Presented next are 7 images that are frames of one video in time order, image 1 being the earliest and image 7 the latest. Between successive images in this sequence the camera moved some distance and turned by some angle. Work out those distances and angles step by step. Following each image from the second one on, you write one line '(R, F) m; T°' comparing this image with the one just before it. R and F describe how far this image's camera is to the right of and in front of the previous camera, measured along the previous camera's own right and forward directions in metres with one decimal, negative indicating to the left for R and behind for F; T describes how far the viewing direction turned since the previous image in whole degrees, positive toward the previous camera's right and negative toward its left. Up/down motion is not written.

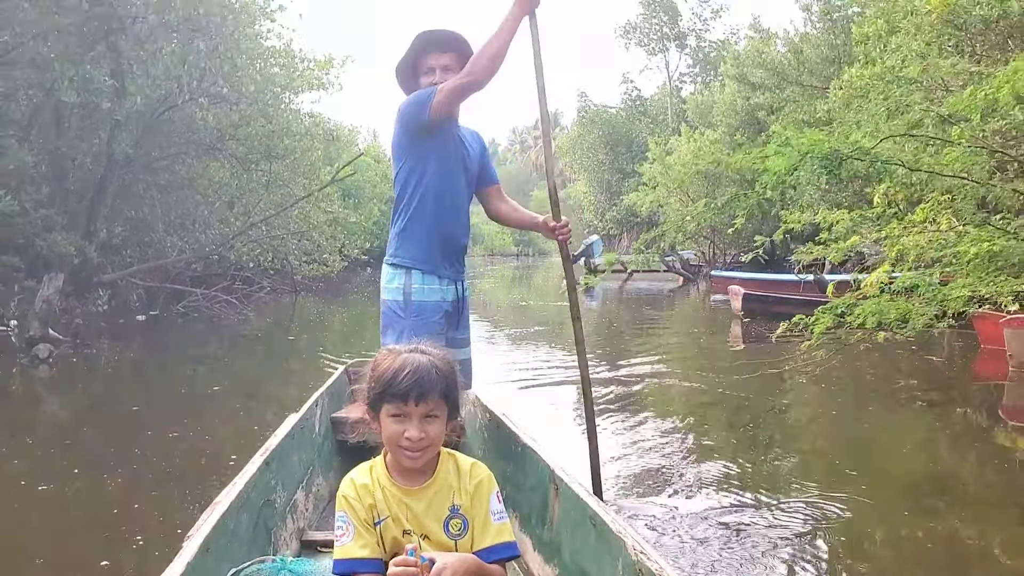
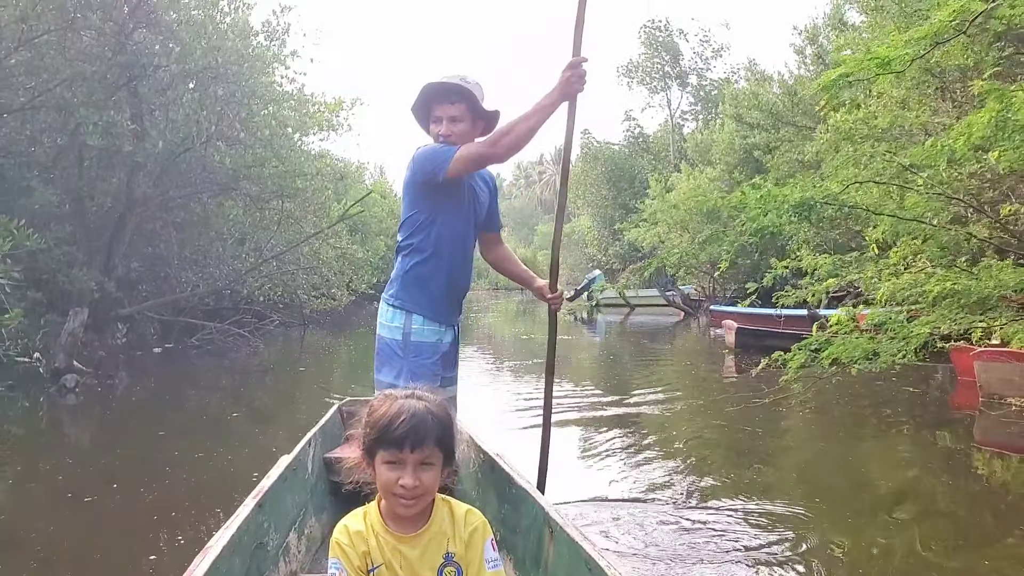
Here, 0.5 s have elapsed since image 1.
(+0.1, -0.2) m; -1°
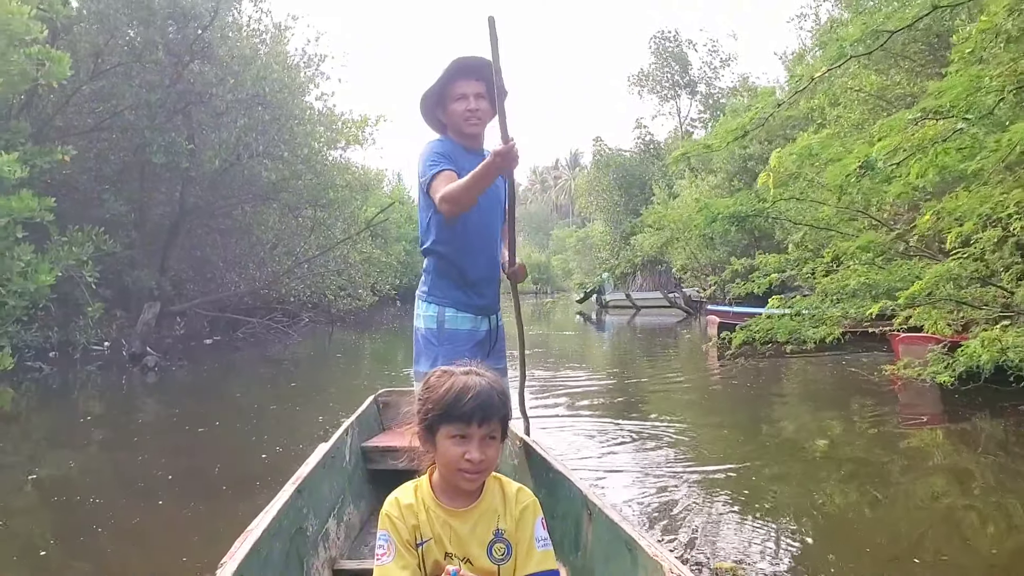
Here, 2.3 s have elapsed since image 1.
(0.0, -0.5) m; -1°
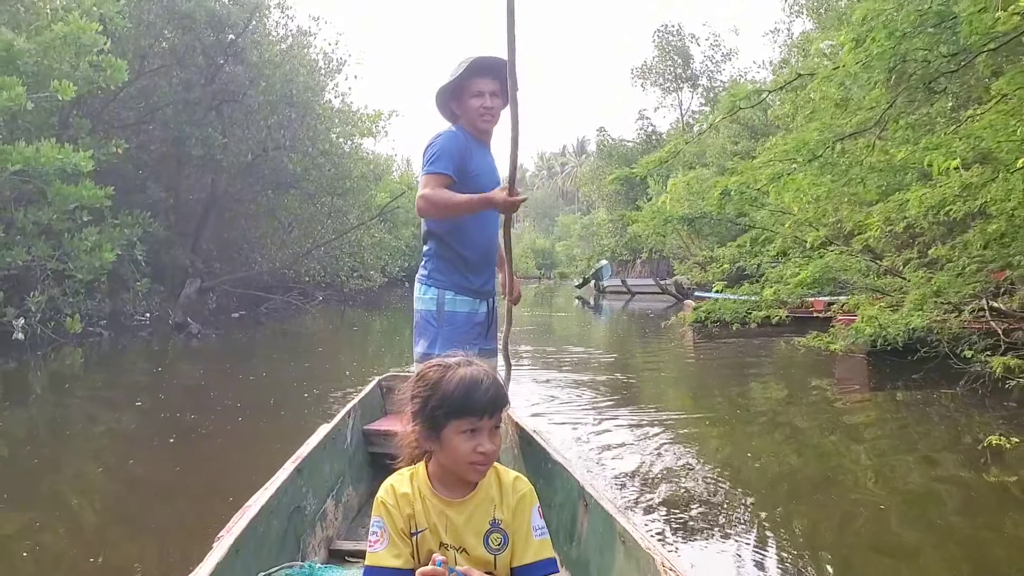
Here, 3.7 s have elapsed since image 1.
(+0.1, -0.5) m; 0°
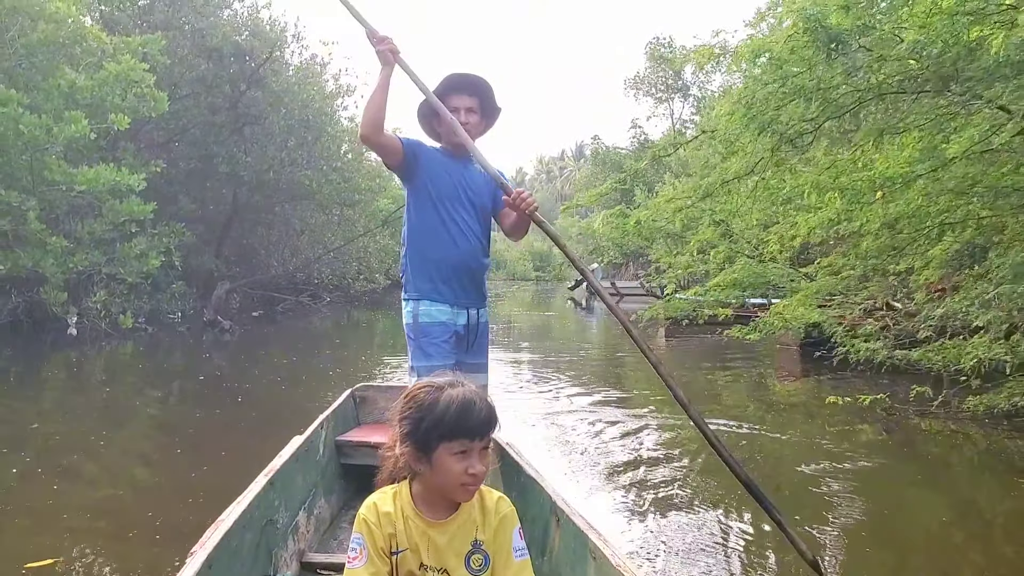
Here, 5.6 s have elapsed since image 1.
(+0.1, -0.6) m; 0°
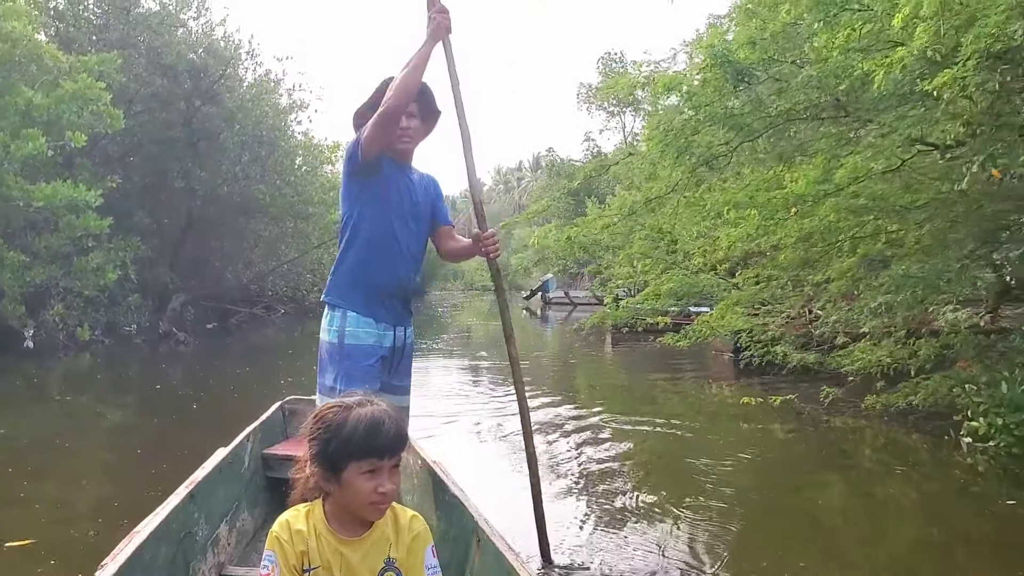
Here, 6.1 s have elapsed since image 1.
(+0.1, -0.2) m; +3°
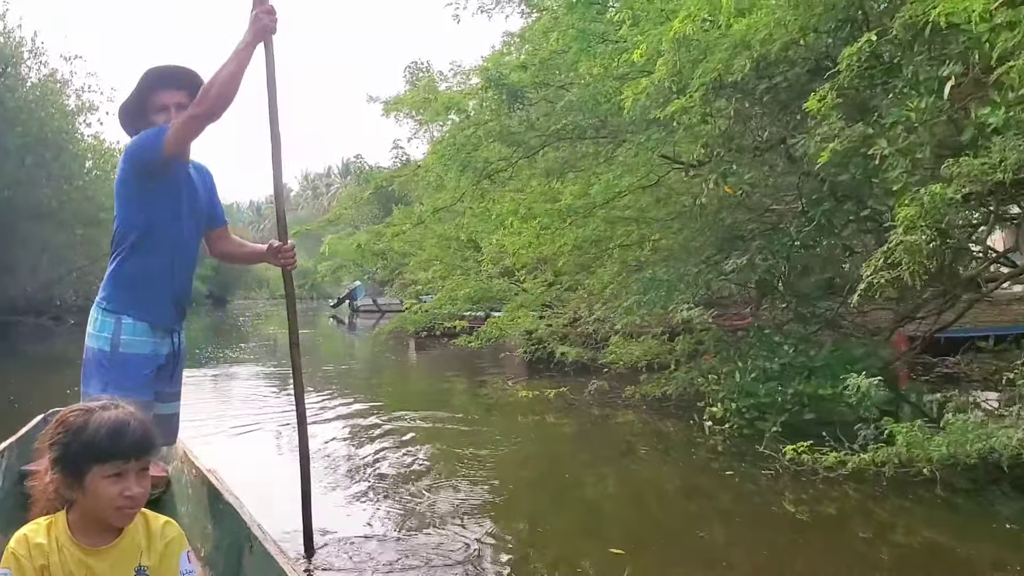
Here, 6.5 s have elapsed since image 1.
(+0.2, -0.3) m; +12°
